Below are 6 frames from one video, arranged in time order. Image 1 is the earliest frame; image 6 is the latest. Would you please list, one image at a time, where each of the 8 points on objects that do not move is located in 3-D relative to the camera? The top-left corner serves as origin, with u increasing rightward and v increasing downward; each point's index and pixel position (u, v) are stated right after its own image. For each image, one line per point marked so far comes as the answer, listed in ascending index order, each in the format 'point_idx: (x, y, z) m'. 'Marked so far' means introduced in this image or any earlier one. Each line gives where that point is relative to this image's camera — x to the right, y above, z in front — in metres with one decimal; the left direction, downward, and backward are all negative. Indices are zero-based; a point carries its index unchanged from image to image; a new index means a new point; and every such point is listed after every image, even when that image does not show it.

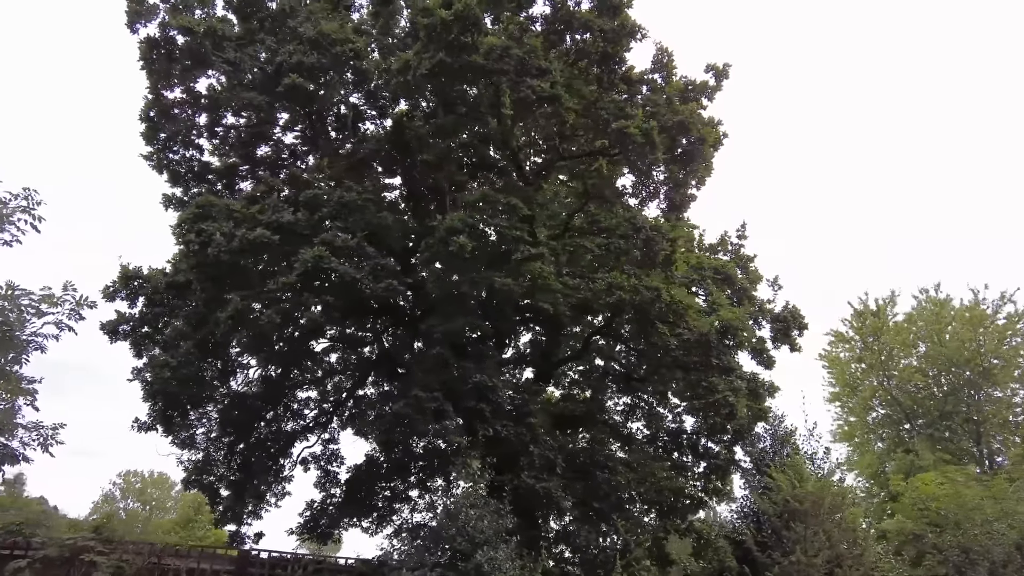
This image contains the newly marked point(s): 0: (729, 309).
0: (+4.1, -0.4, +13.9) m
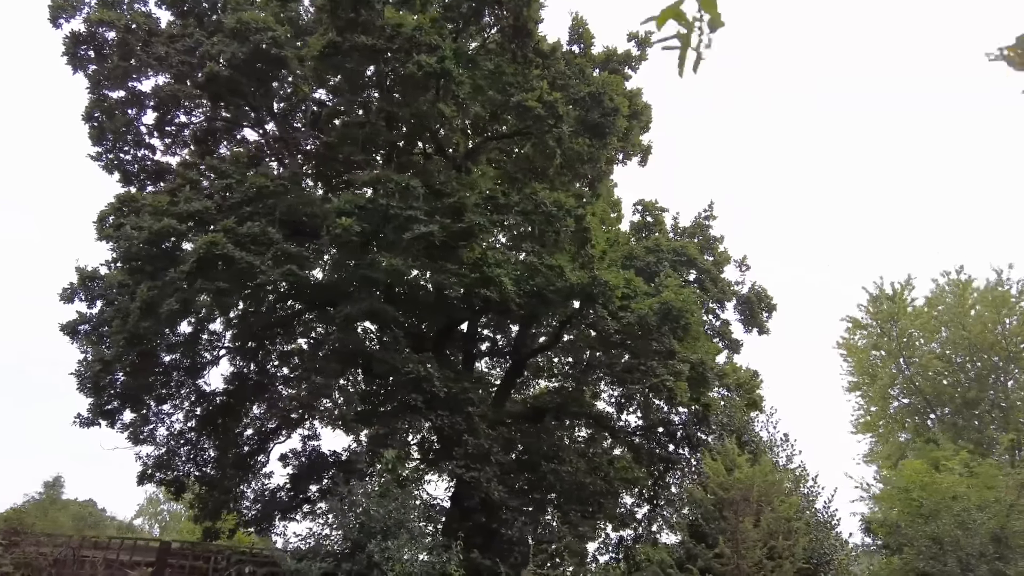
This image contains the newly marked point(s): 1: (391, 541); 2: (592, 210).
0: (+3.0, 0.0, +13.4) m
1: (-1.7, -3.4, +9.7) m
2: (+1.3, +1.3, +12.4) m
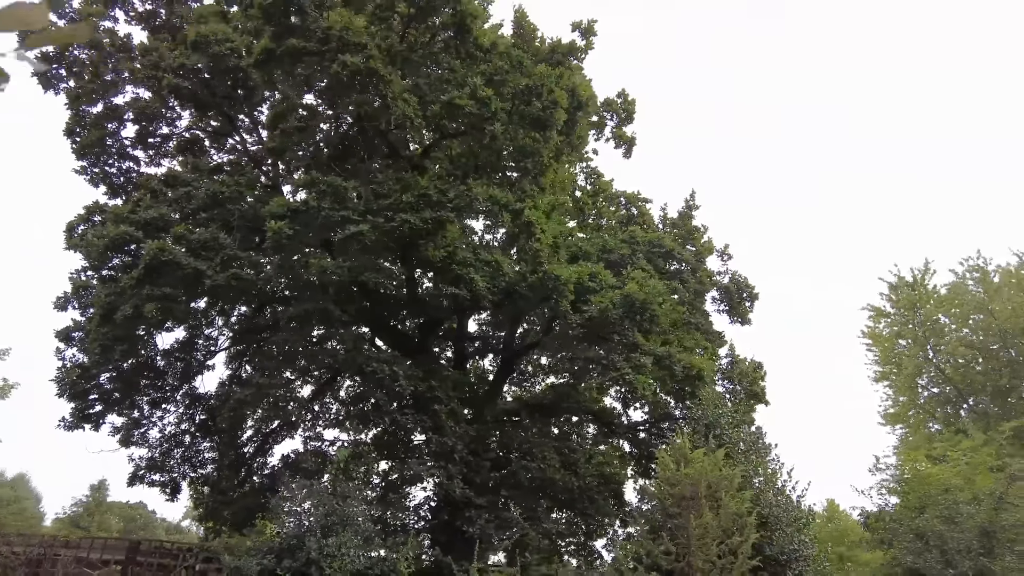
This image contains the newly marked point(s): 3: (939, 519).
0: (+2.3, +0.1, +13.2) m
1: (-2.5, -3.4, +9.8) m
2: (+0.6, +1.4, +12.3) m
3: (+7.4, -4.0, +12.5) m
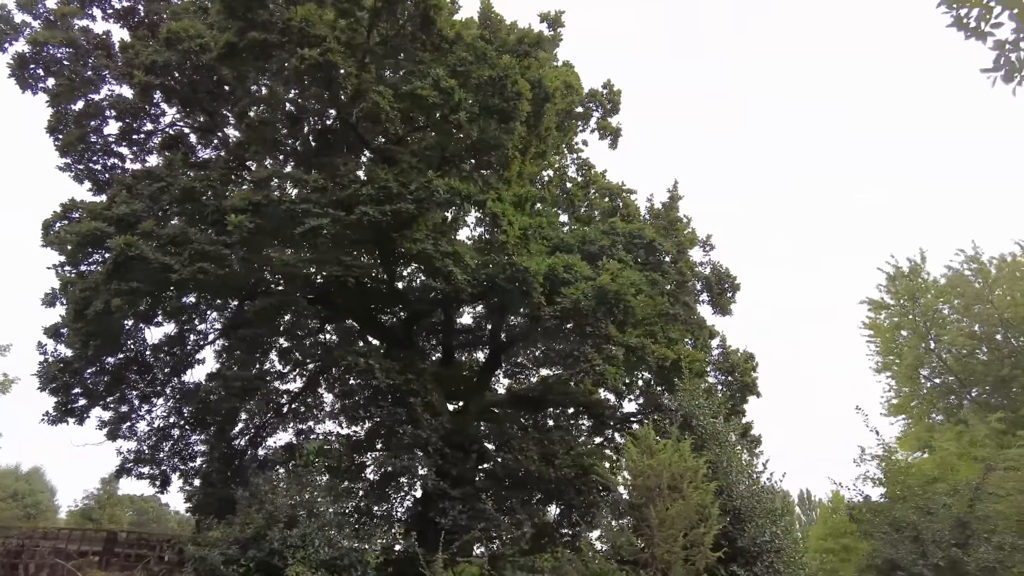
0: (+1.9, +0.3, +13.2) m
1: (-3.0, -3.3, +9.9) m
2: (+0.1, +1.6, +12.3) m
3: (+6.9, -3.8, +12.4) m
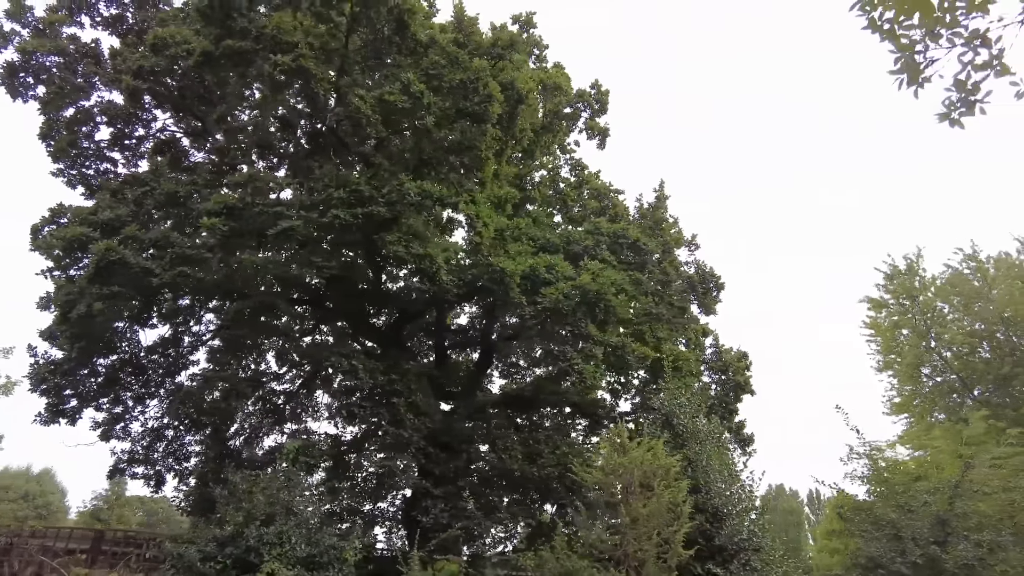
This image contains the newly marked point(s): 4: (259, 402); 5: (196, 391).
0: (+1.6, +0.3, +13.3) m
1: (-3.3, -3.3, +10.0) m
2: (-0.2, +1.6, +12.4) m
3: (+6.6, -3.8, +12.4) m
4: (-6.1, -2.7, +17.5) m
5: (-7.1, -2.3, +16.2) m
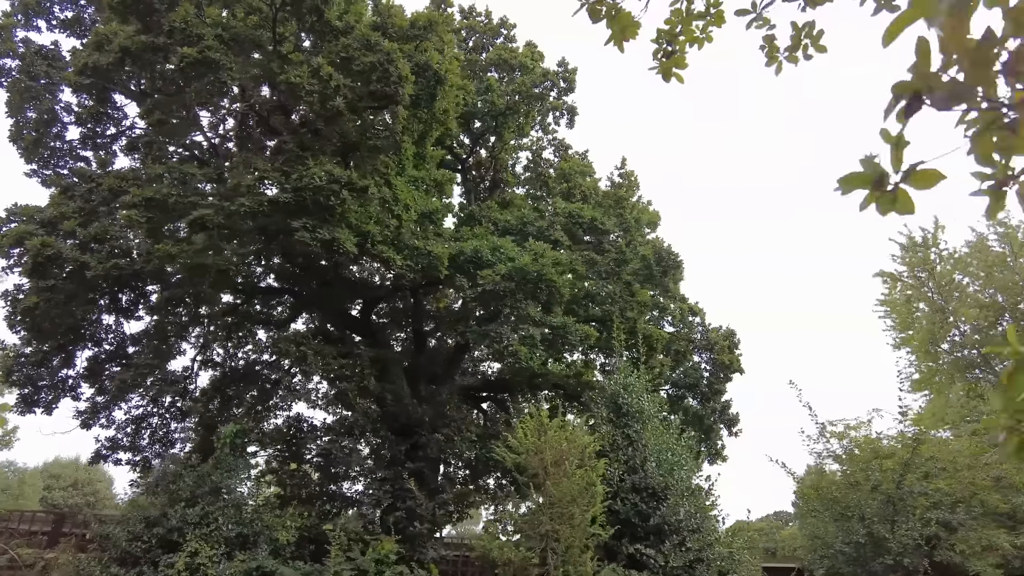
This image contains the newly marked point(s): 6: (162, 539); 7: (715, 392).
0: (+0.5, +0.6, +13.1) m
1: (-4.5, -3.2, +10.3) m
2: (-1.4, +1.8, +12.4) m
3: (+5.6, -3.3, +12.0) m
4: (-6.8, -2.5, +18.0) m
5: (-7.8, -2.1, +16.7) m
6: (-4.9, -3.5, +10.2) m
7: (+5.6, -2.9, +19.9) m
